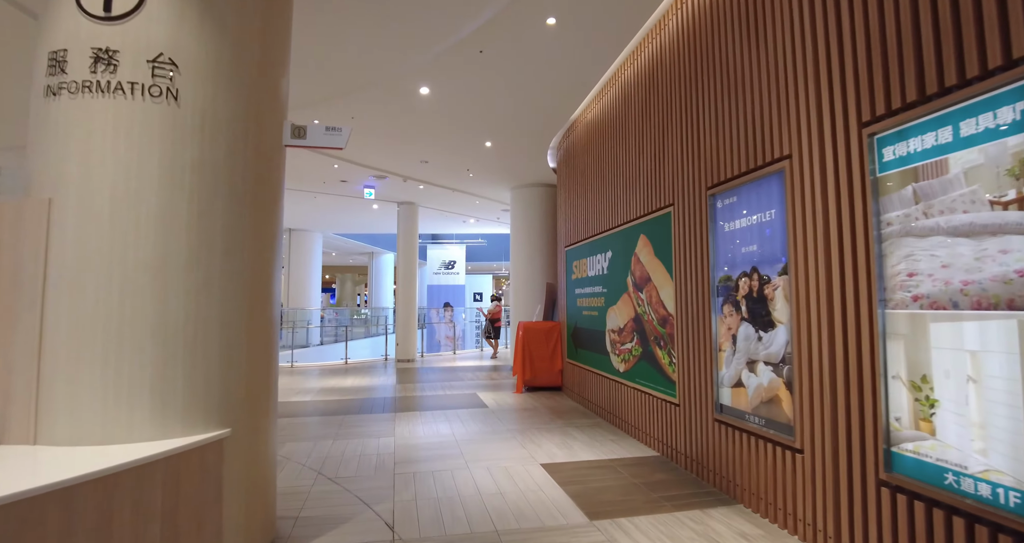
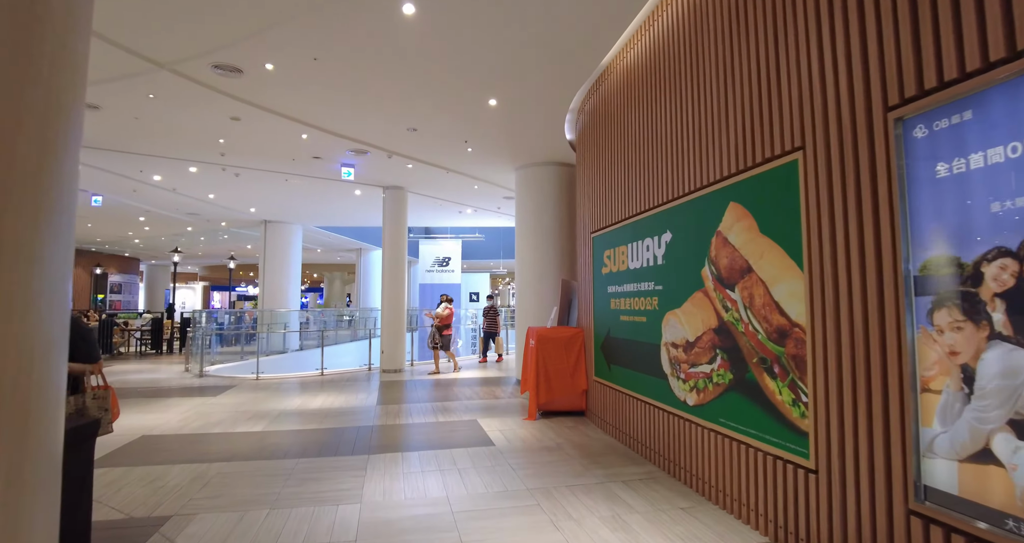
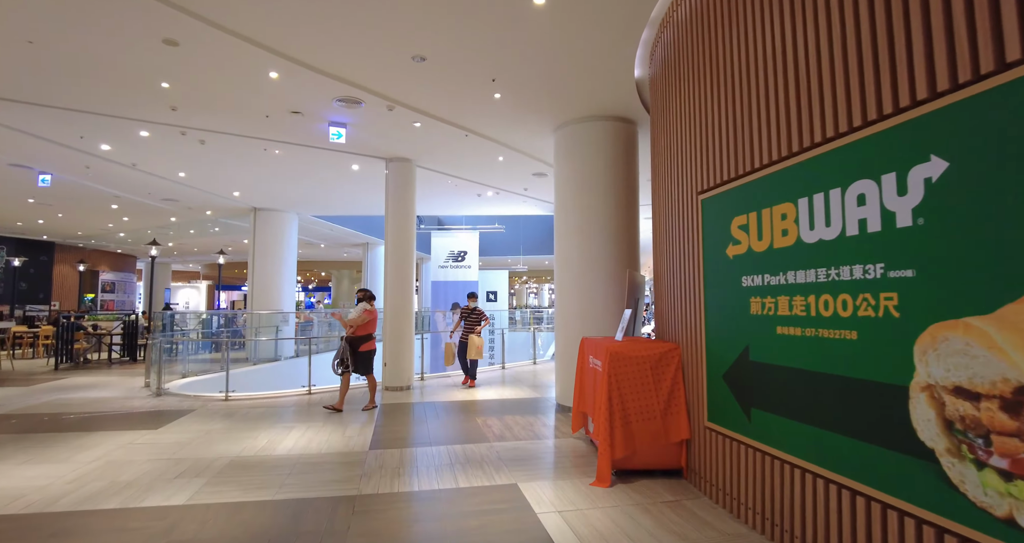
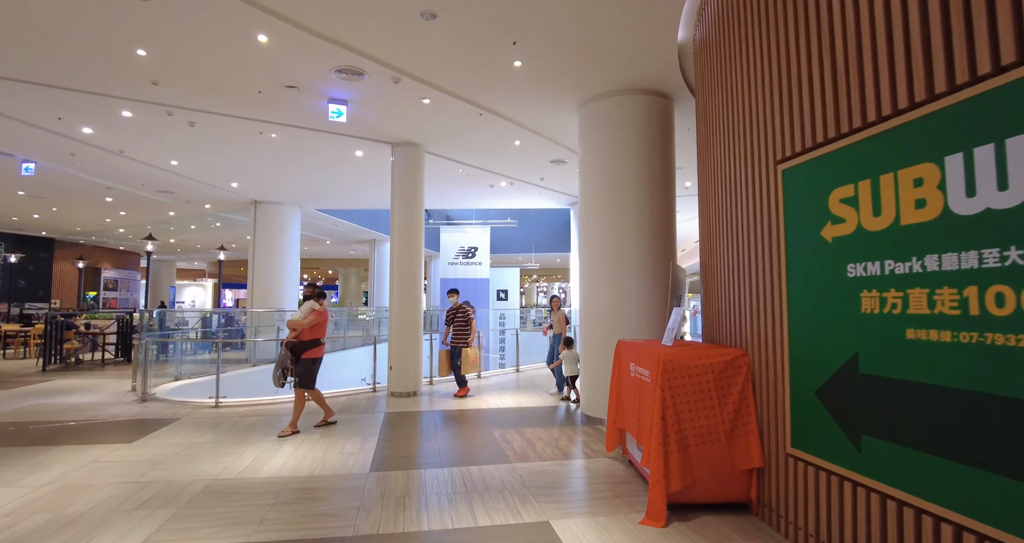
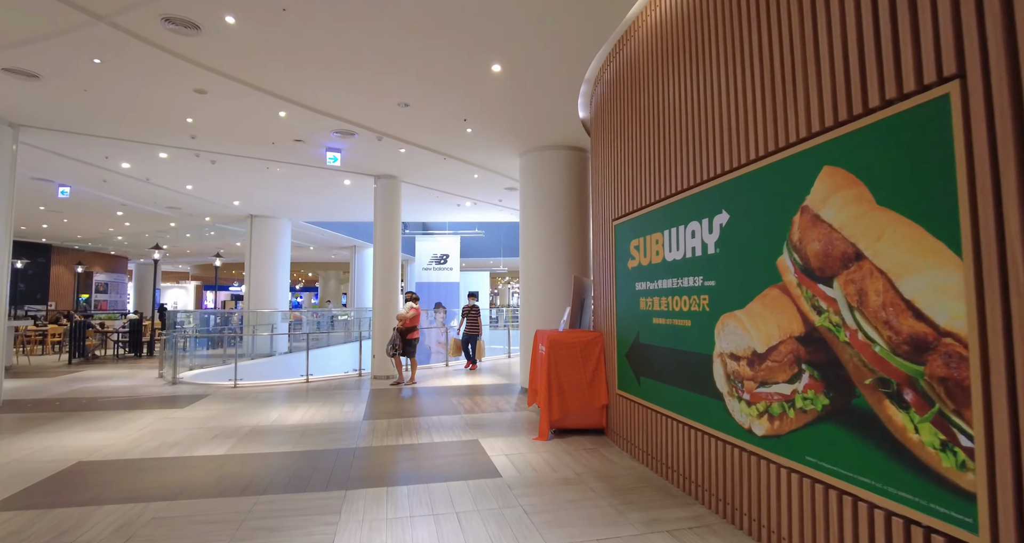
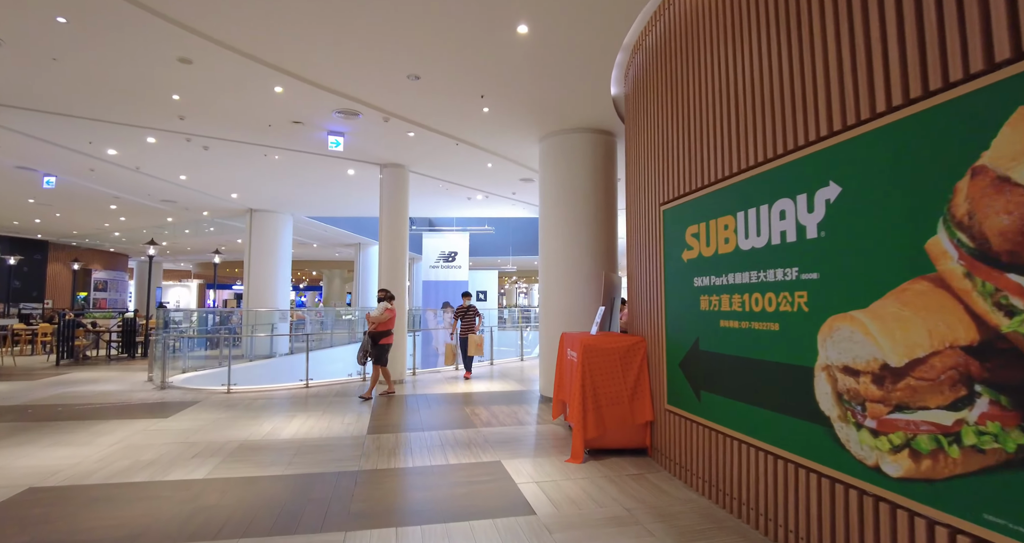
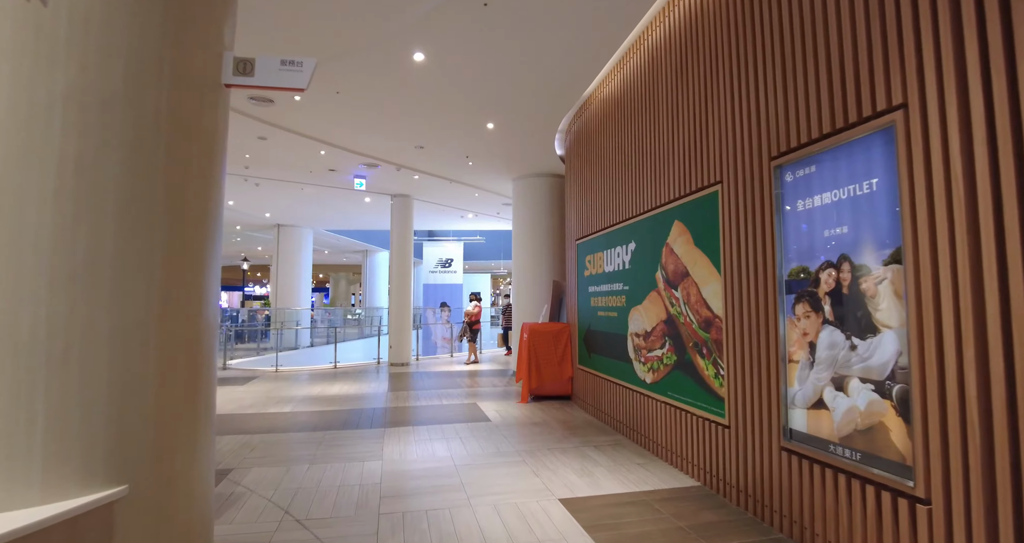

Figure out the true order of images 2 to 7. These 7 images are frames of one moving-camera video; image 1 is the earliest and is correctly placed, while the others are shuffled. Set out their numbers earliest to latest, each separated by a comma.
7, 2, 5, 6, 3, 4
